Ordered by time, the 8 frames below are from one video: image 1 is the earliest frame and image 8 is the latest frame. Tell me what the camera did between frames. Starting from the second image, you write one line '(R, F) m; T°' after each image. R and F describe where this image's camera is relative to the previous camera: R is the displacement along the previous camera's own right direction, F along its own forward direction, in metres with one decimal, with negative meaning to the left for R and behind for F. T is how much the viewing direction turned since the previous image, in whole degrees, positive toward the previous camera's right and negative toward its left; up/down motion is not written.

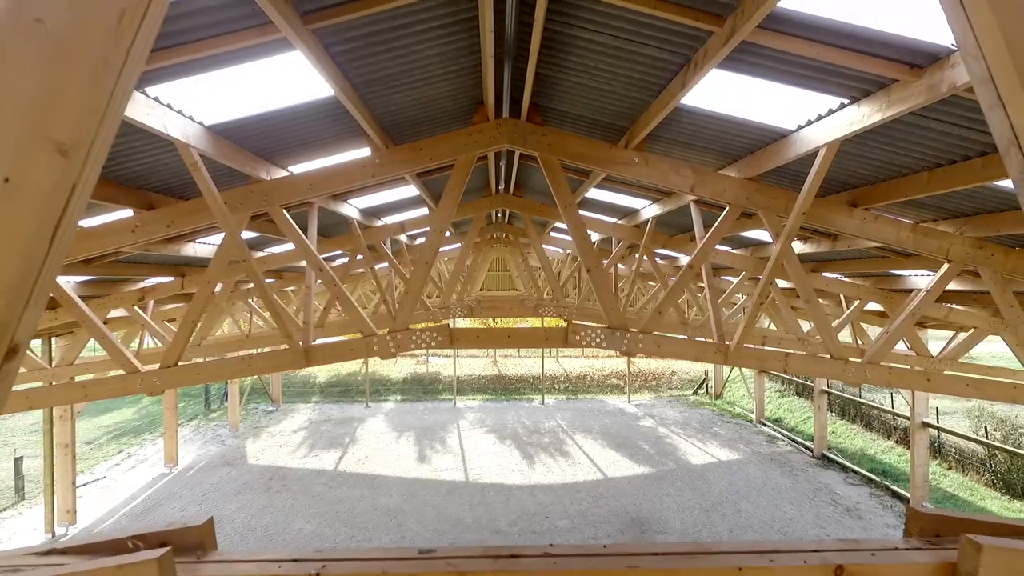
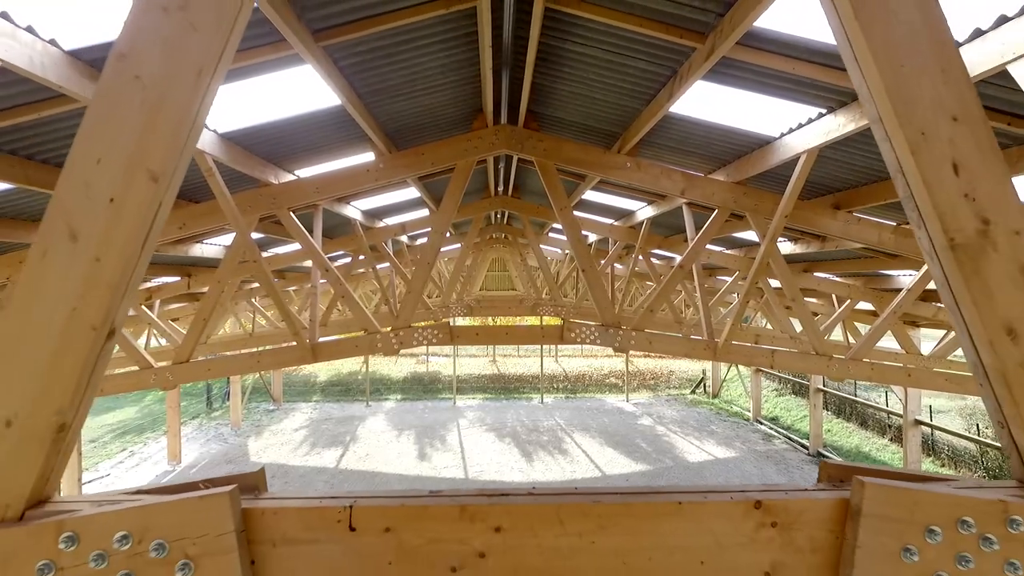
(0.0, -0.2) m; 0°
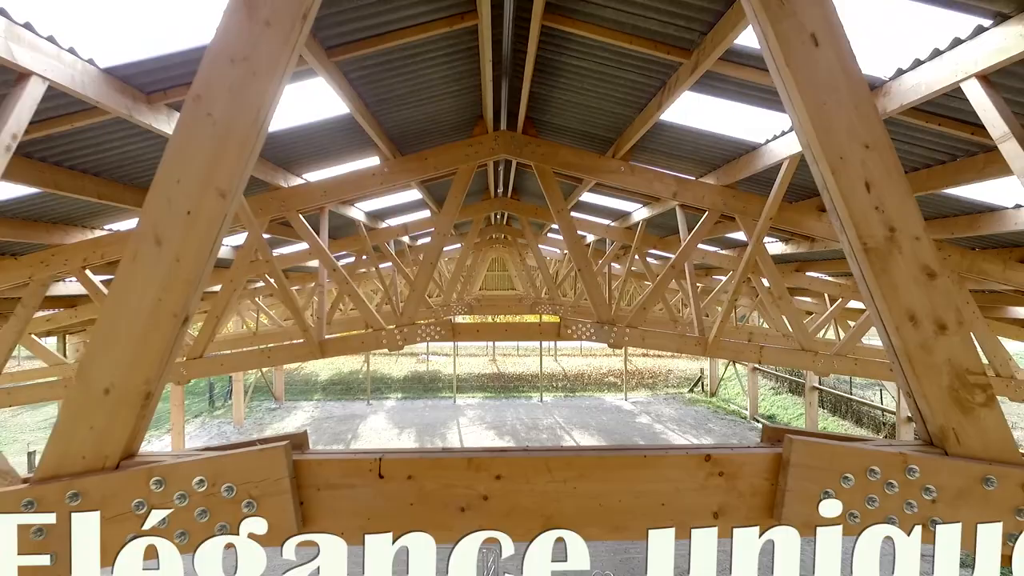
(0.0, -0.2) m; 0°
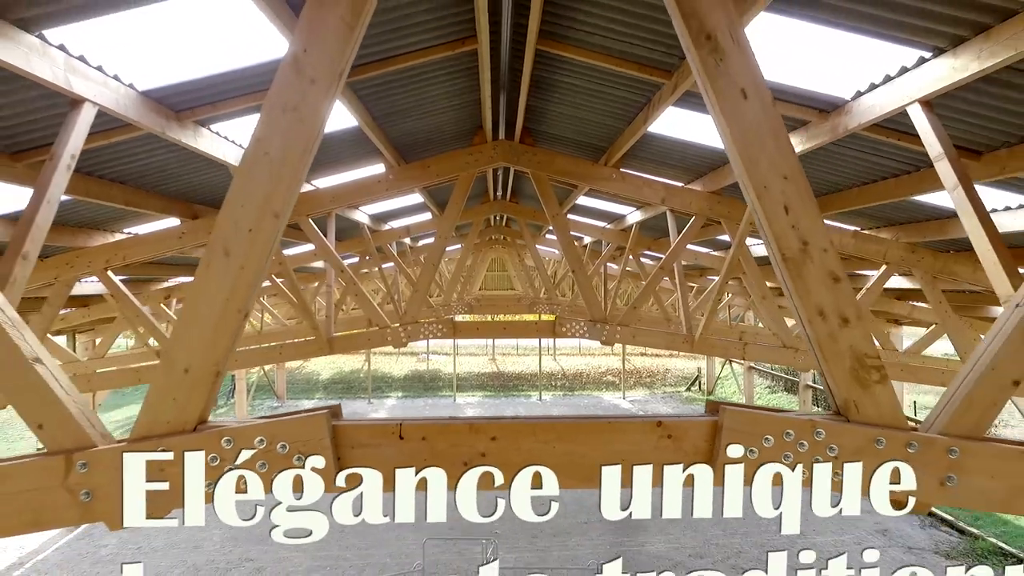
(0.0, -0.3) m; 0°
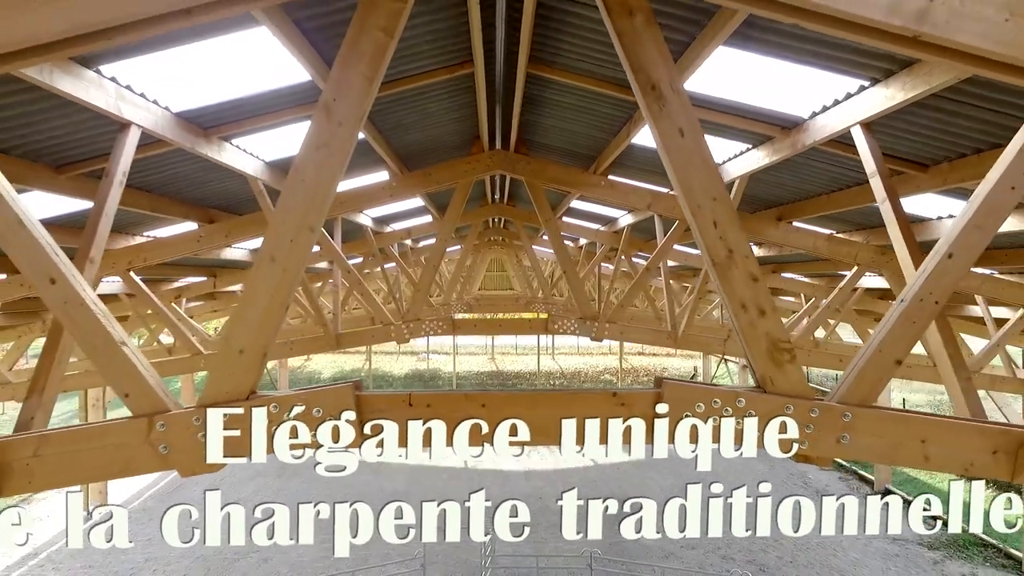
(0.0, -0.3) m; 0°
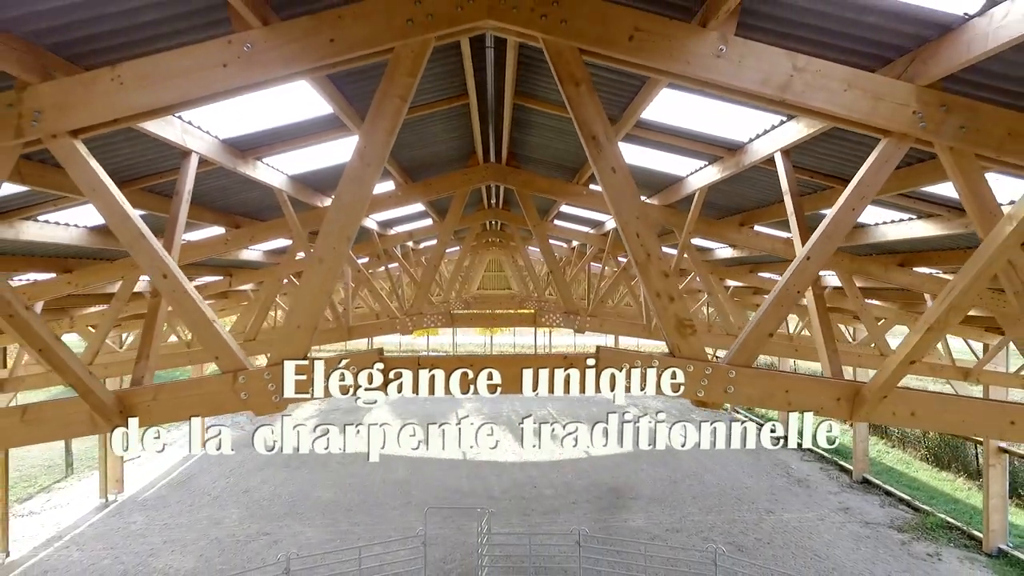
(+0.1, -0.6) m; 0°
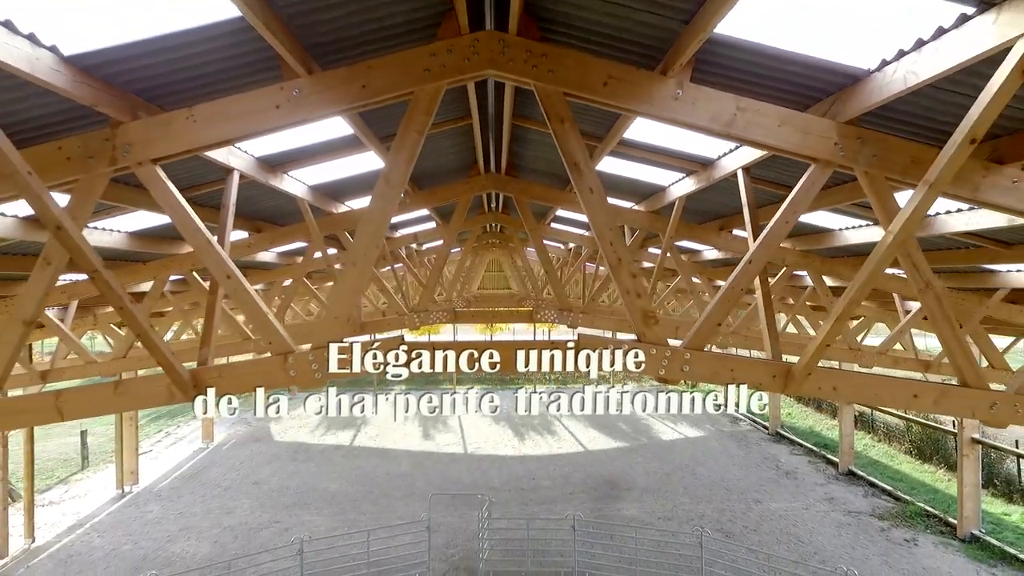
(0.0, -0.5) m; 0°
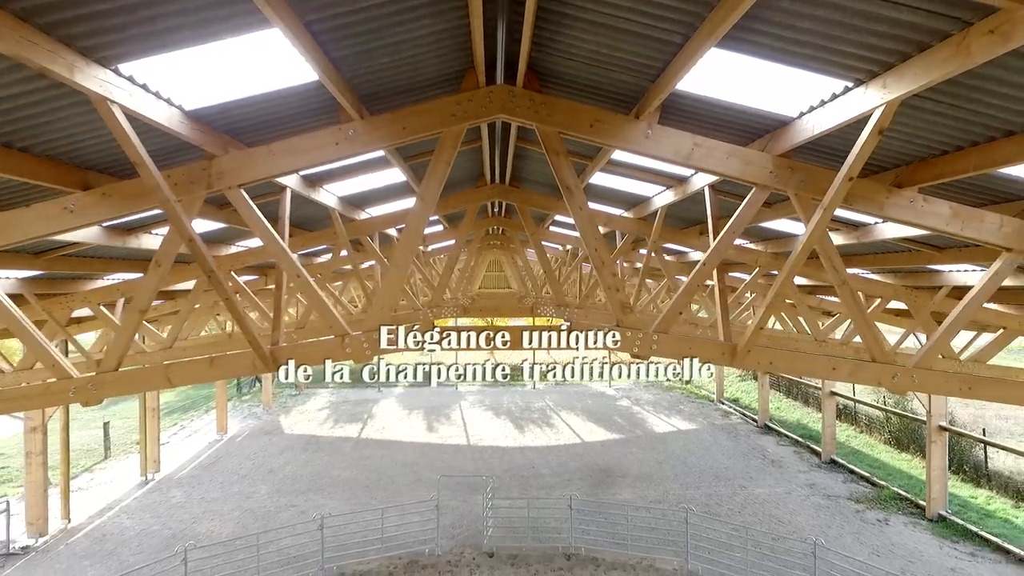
(0.0, -0.8) m; 0°
